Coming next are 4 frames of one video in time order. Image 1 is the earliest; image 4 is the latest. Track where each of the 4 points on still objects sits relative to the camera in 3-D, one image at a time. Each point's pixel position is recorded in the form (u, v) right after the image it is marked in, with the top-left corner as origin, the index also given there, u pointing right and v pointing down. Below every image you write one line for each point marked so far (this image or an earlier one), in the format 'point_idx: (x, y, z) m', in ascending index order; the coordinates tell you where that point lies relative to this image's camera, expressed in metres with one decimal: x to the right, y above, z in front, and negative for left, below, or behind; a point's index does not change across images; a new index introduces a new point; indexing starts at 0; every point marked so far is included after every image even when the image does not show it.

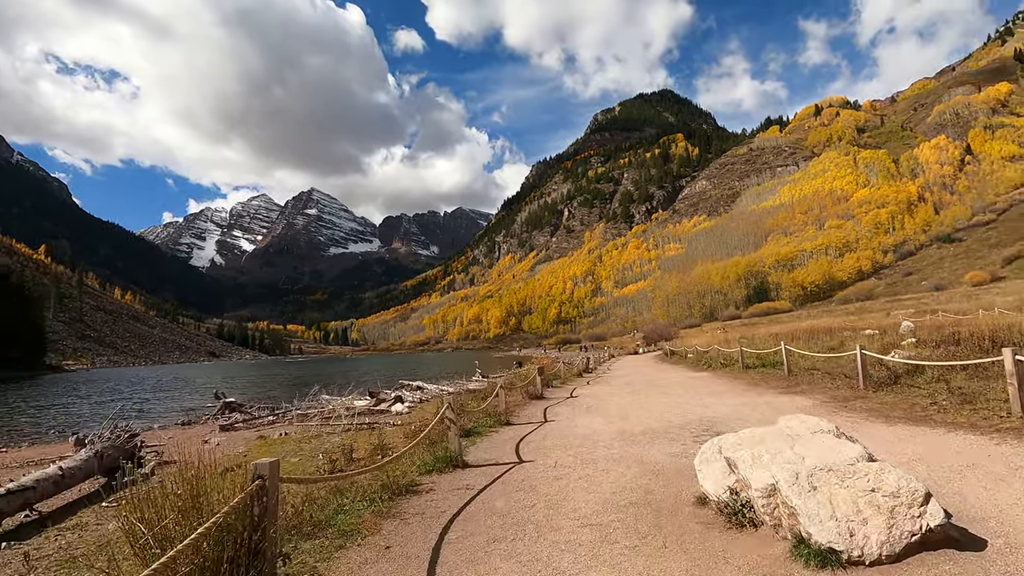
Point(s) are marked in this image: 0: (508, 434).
0: (-0.1, -3.0, +9.9) m
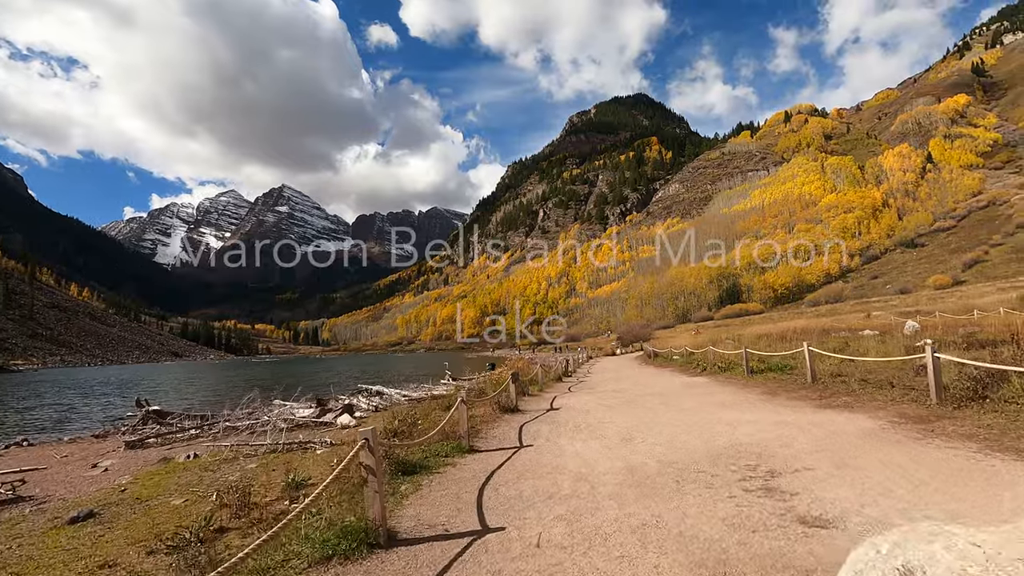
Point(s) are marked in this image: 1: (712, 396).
0: (-0.6, -2.7, +7.1) m
1: (+5.2, -2.8, +12.6) m
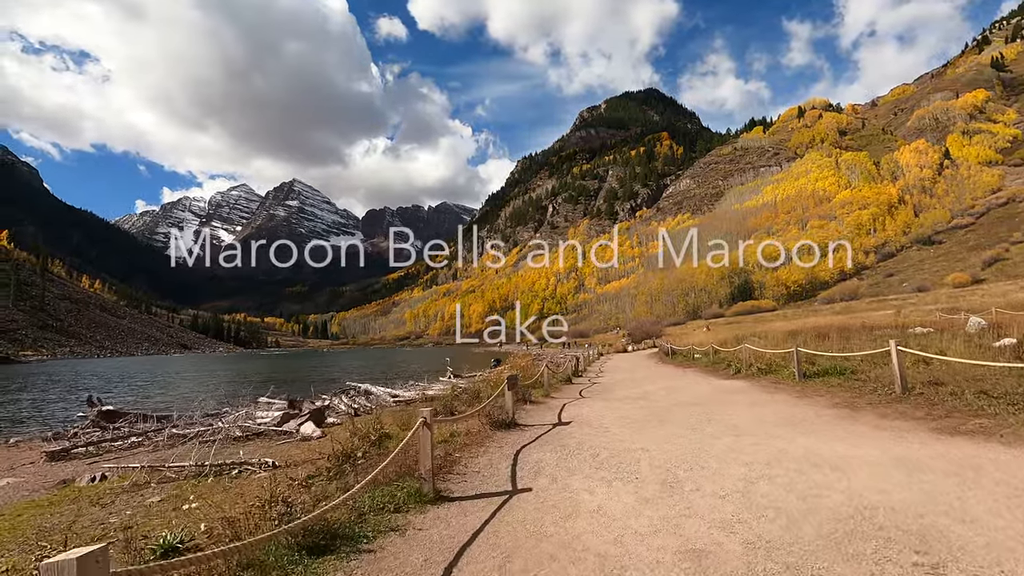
0: (-0.8, -2.3, +4.3) m
1: (+5.1, -2.4, +9.7) m
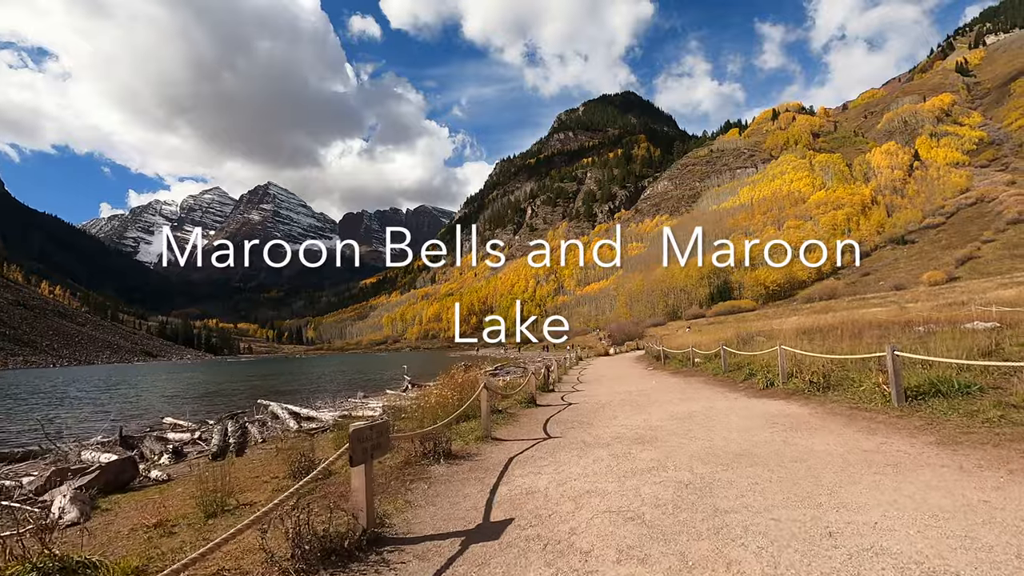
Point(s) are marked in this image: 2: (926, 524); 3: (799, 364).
0: (-1.8, -1.7, -1.2) m
1: (+3.9, -1.8, +4.4) m
2: (+3.2, -1.8, +3.8) m
3: (+7.5, -2.0, +12.7) m
